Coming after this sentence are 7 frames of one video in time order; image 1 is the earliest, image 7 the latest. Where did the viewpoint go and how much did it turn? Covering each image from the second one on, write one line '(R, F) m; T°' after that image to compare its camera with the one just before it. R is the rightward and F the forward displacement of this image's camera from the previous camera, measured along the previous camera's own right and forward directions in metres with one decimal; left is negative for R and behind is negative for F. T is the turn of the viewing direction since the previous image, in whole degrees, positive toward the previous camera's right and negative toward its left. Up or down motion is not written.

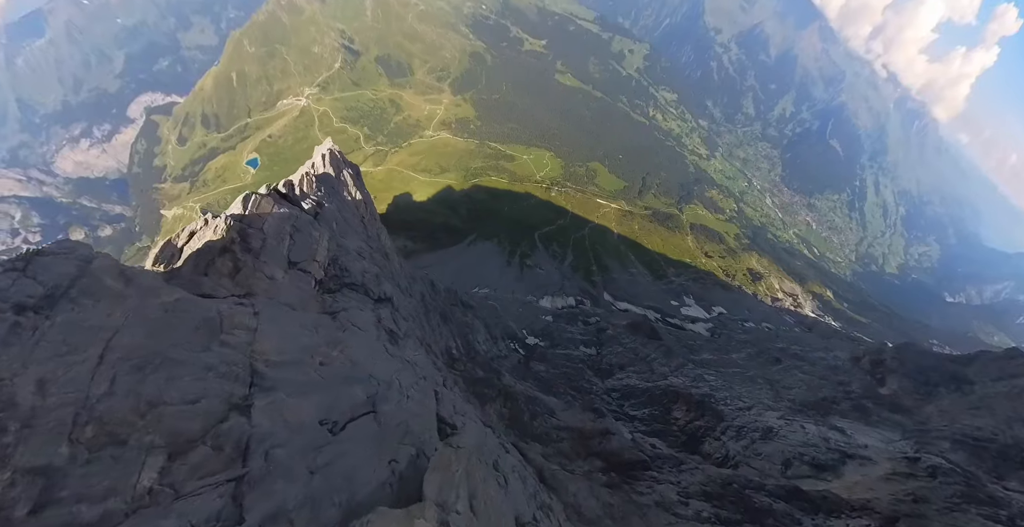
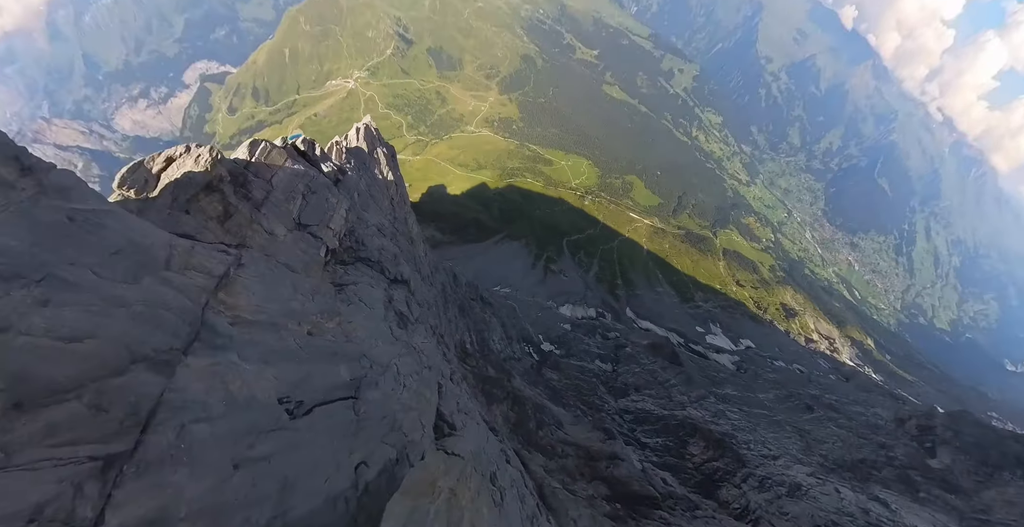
(-0.2, +0.6) m; -4°
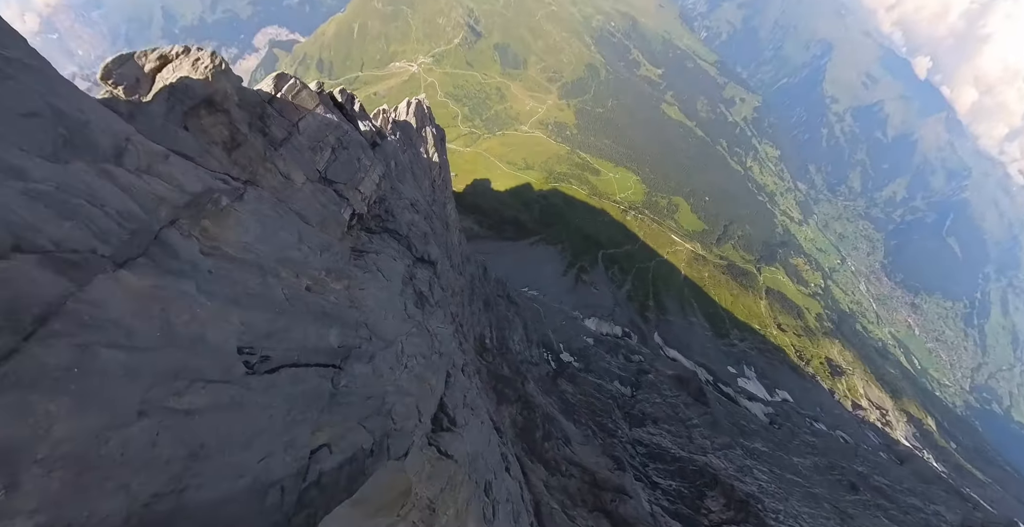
(-0.3, +1.0) m; -5°
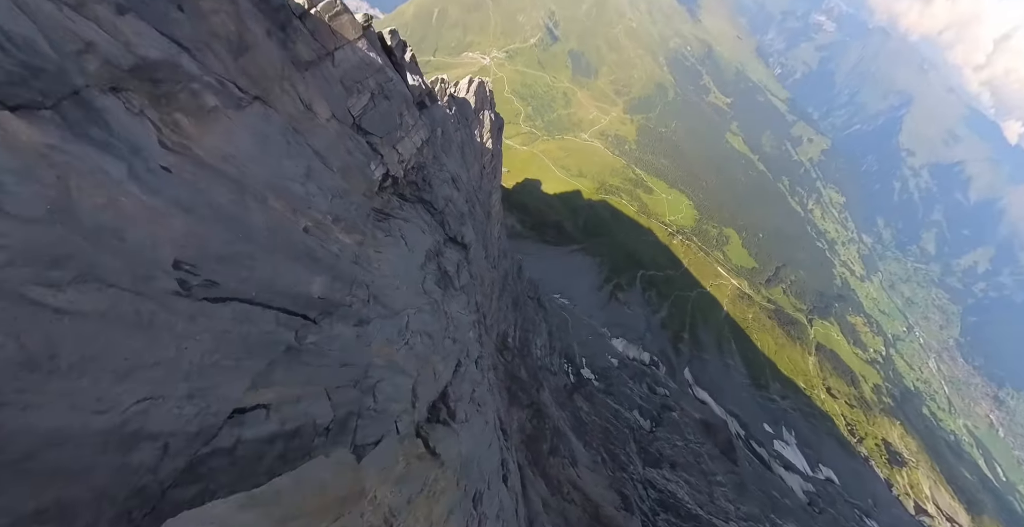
(-0.3, +2.1) m; -5°
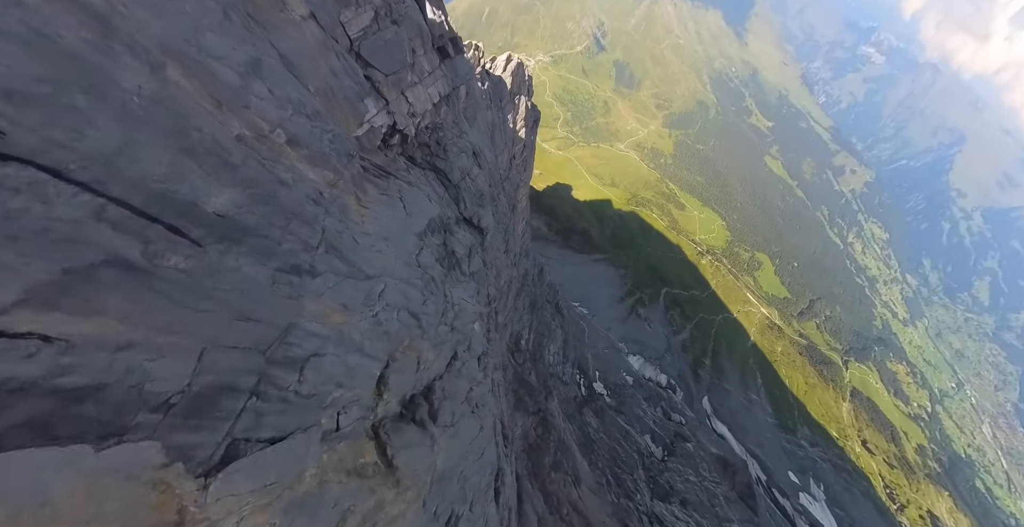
(+0.1, +2.3) m; -3°
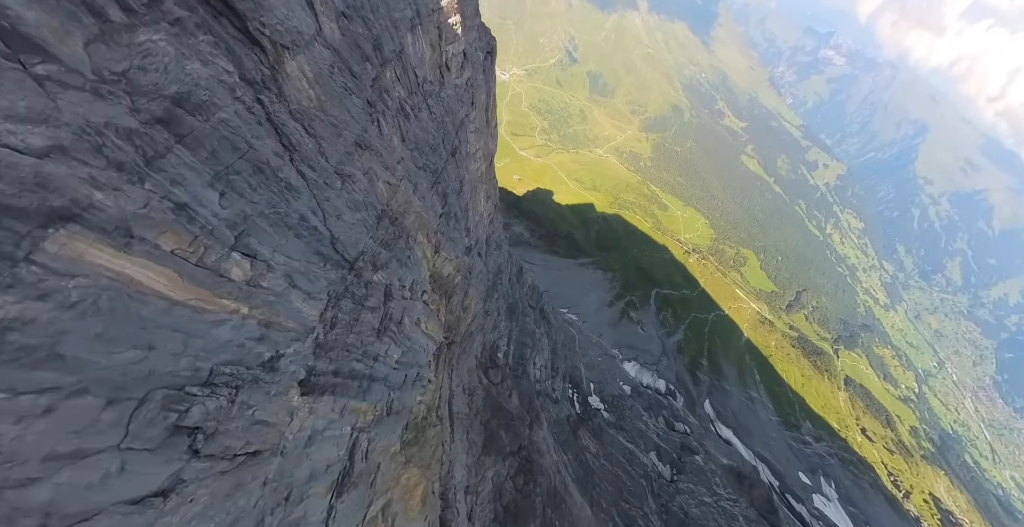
(+1.5, +7.1) m; +2°
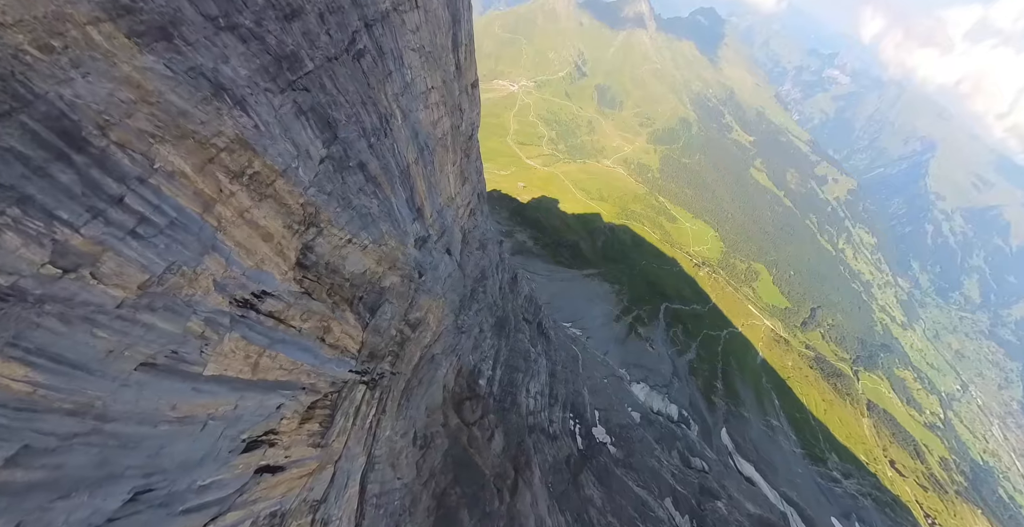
(+1.6, +8.0) m; -1°
